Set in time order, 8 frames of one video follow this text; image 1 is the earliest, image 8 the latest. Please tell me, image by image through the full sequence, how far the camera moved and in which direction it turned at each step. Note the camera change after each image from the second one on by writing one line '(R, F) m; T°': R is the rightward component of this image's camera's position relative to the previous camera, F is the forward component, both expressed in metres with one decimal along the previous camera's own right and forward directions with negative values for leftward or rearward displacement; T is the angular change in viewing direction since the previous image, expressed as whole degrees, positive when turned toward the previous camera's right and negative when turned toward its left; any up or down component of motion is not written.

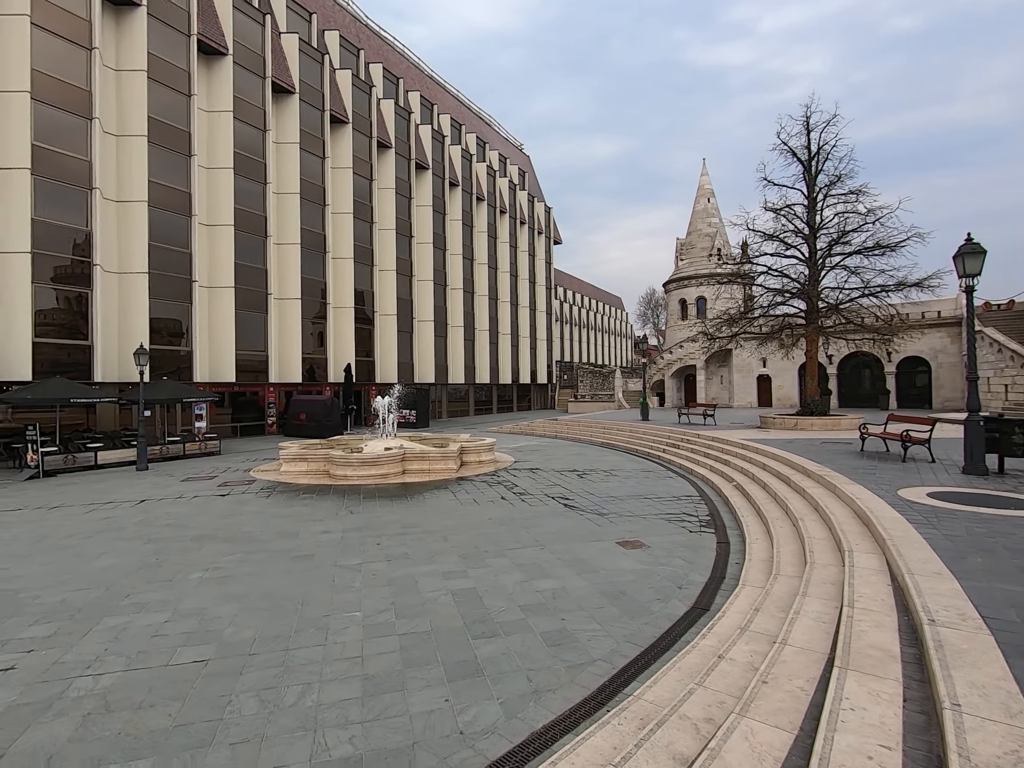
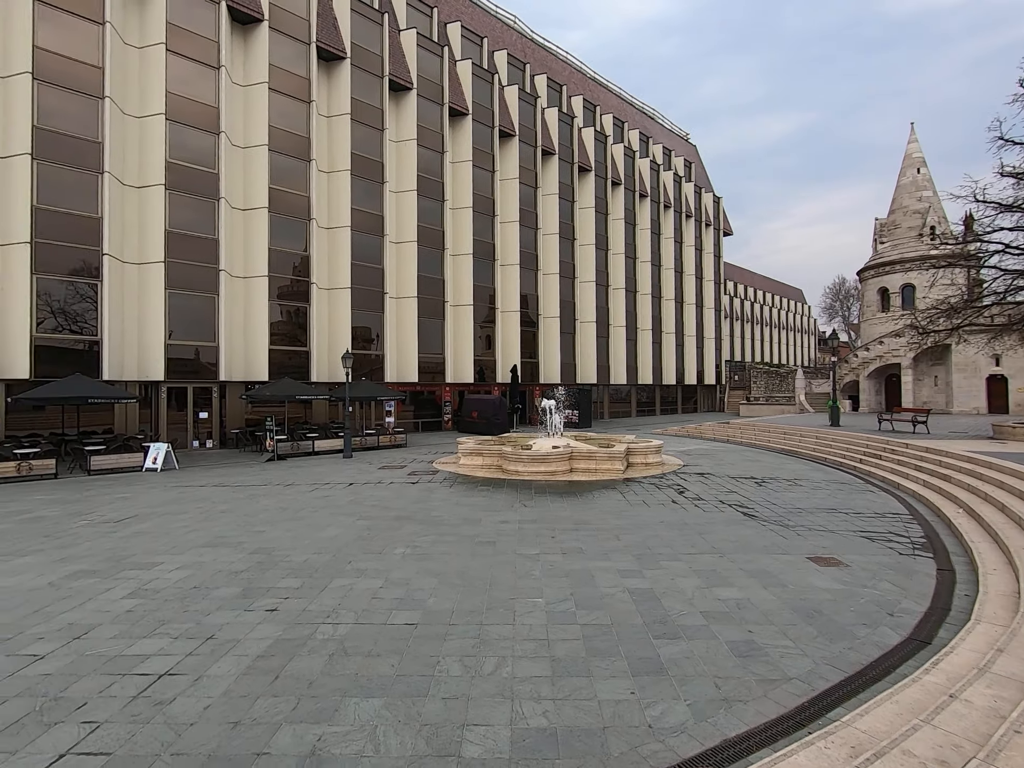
(-0.2, -0.2) m; -17°
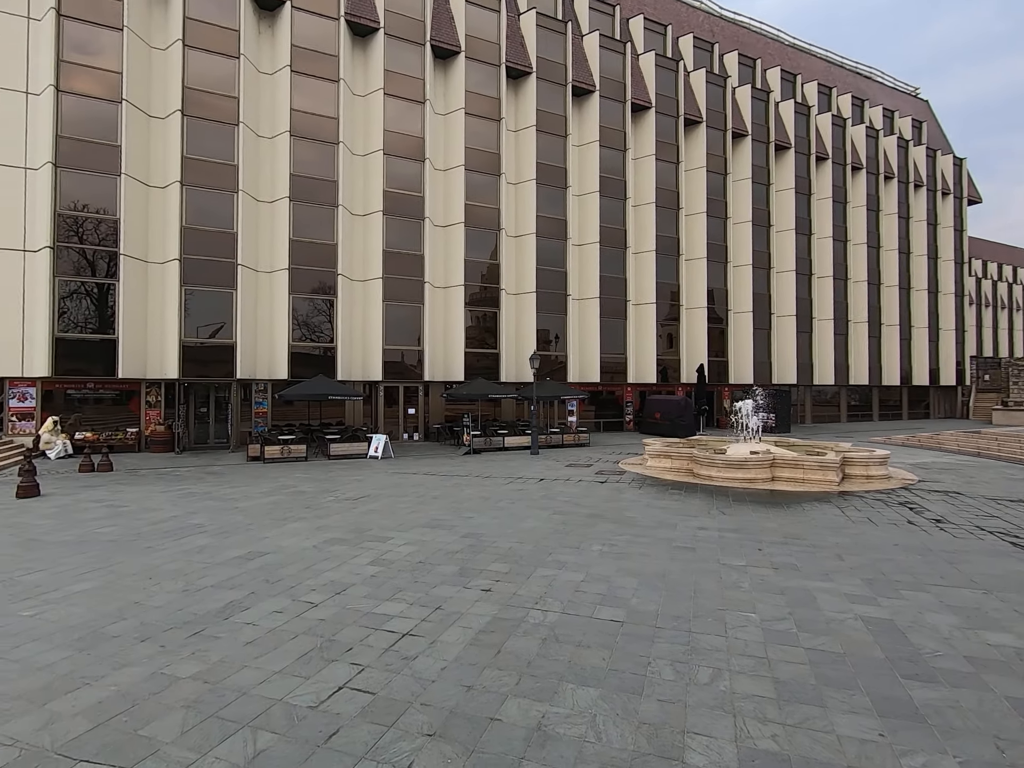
(-0.3, -0.1) m; -19°
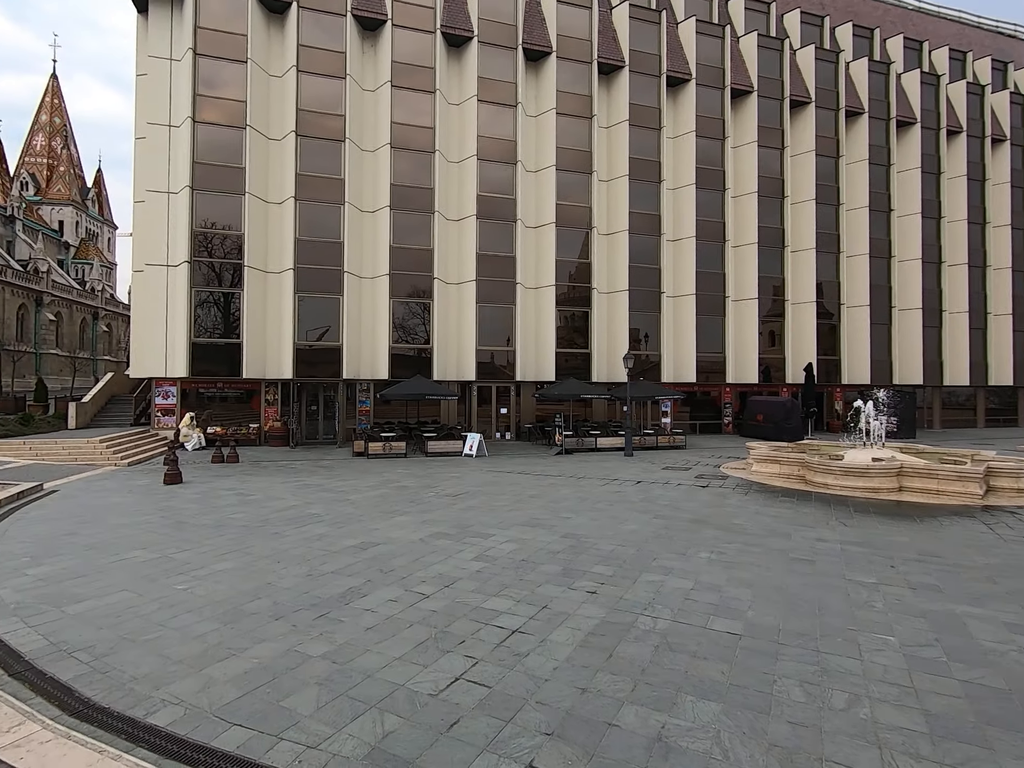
(-0.2, 0.0) m; -9°
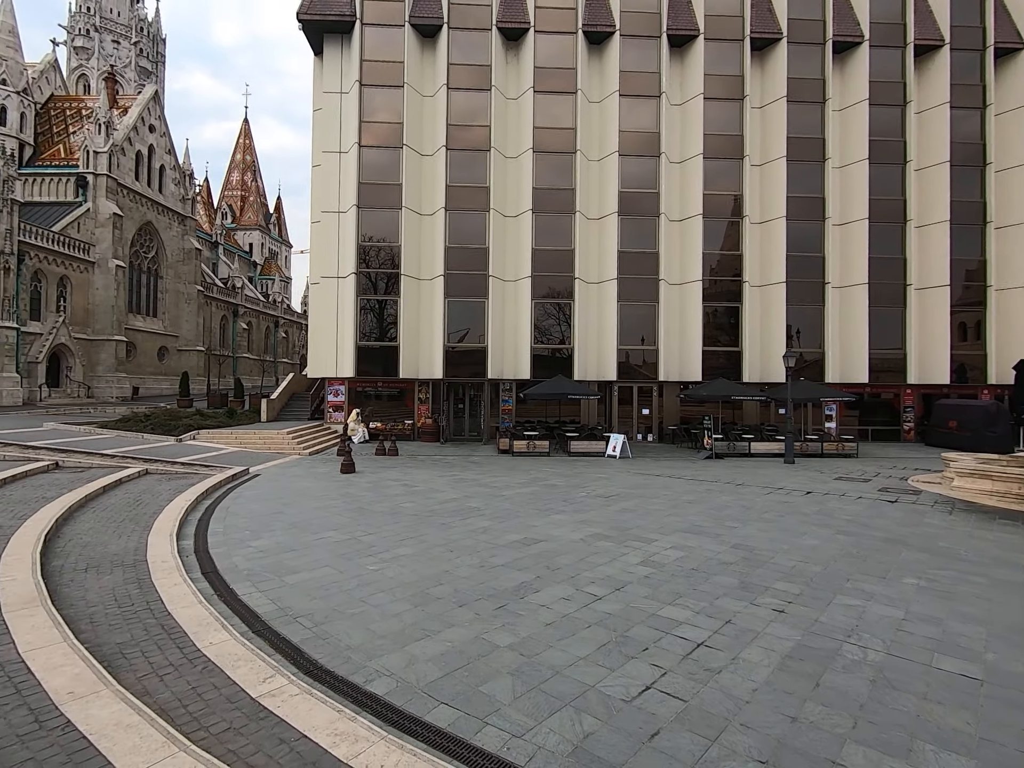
(-0.5, 0.0) m; -14°
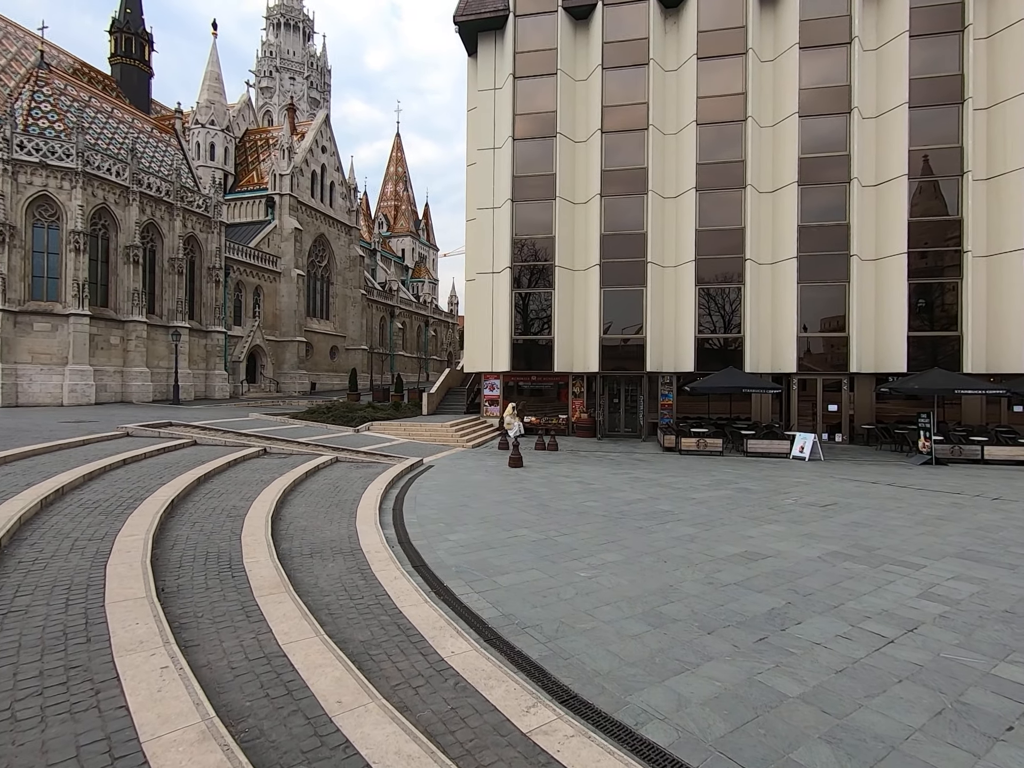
(-1.1, +0.6) m; -14°
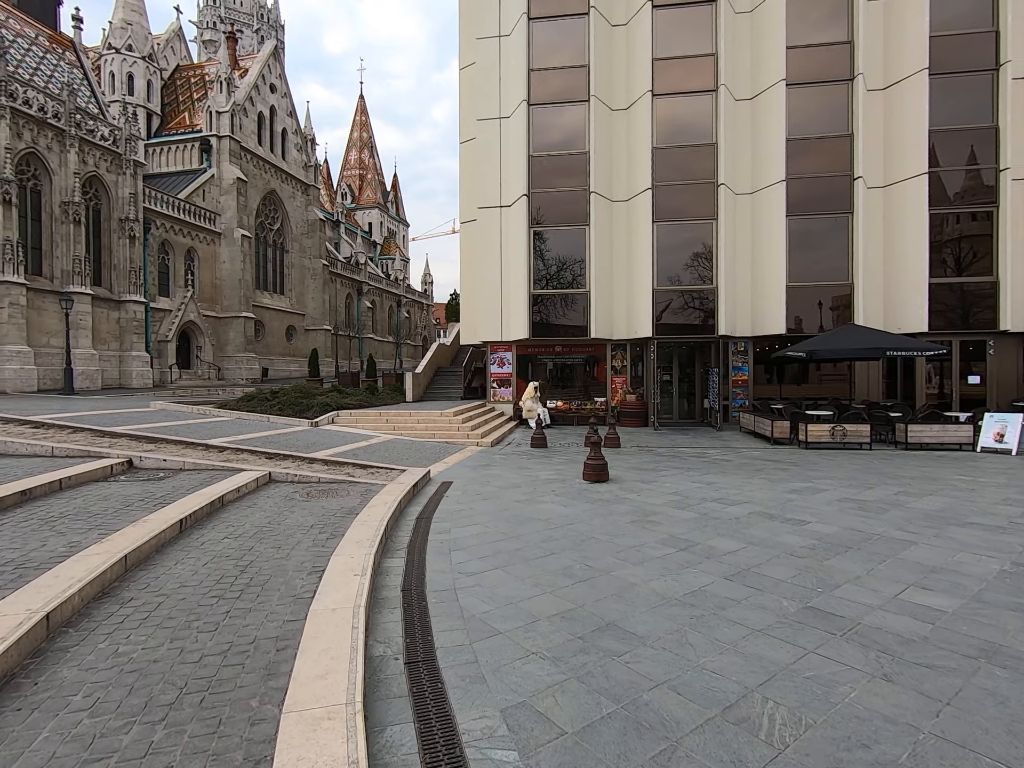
(-1.7, +6.5) m; +3°
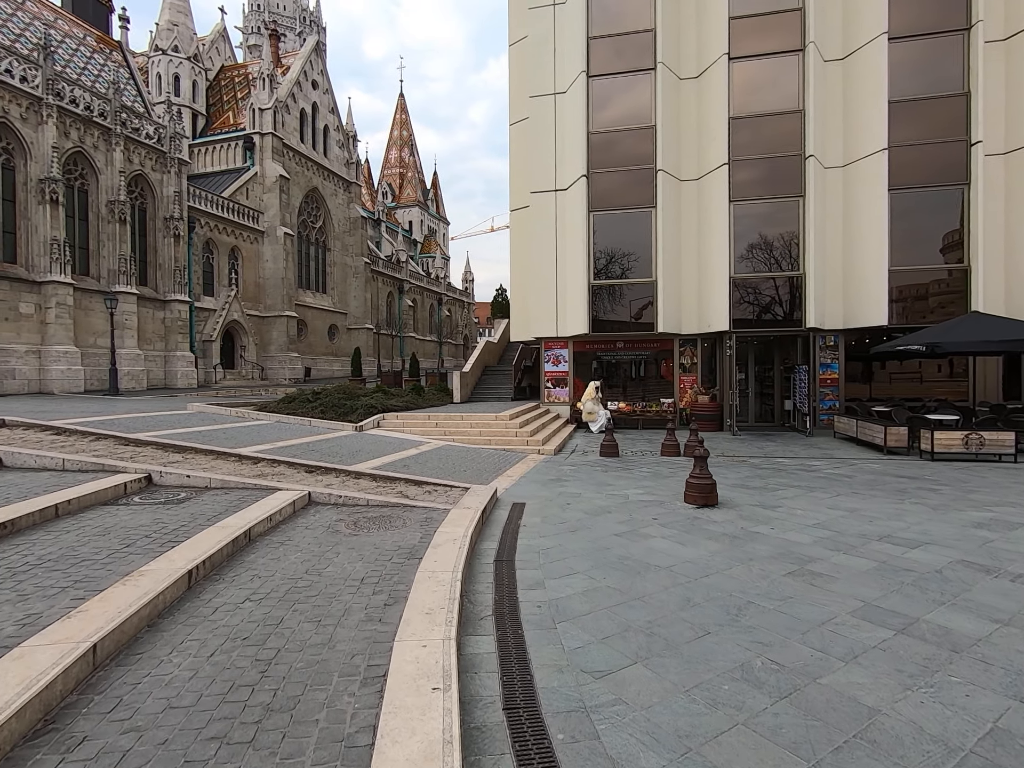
(-0.6, +1.4) m; -4°
